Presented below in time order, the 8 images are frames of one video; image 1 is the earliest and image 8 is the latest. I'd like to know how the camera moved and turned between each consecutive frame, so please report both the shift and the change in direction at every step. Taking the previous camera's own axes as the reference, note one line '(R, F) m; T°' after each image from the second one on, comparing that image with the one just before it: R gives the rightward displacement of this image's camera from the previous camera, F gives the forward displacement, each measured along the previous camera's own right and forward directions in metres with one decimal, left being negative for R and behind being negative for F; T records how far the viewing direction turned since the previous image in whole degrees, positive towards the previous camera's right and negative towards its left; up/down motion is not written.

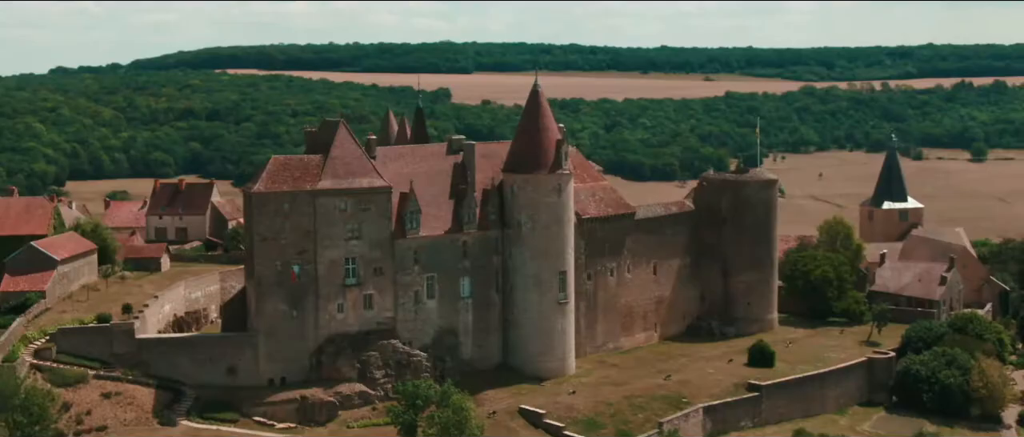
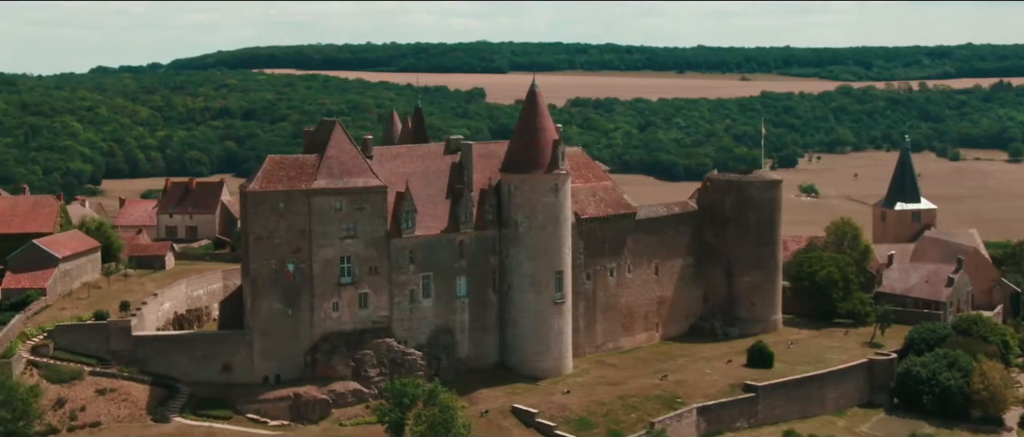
(+1.6, -0.2) m; -2°
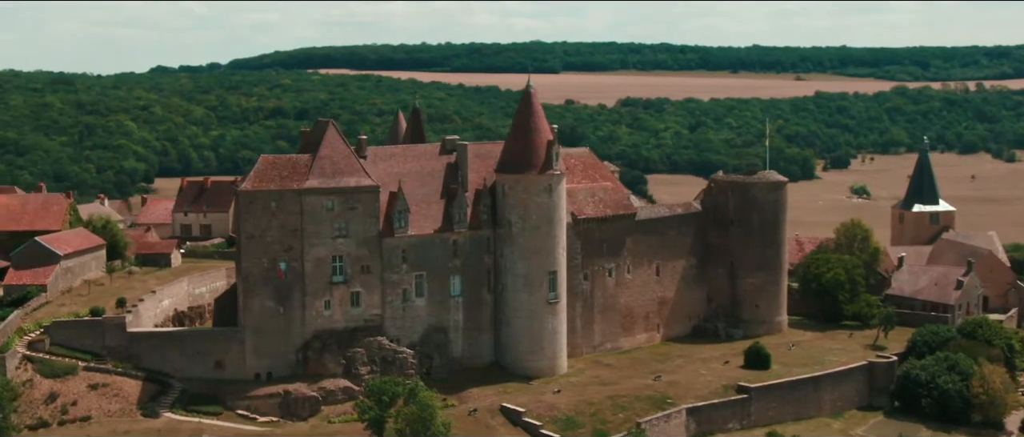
(+2.5, -0.3) m; -2°
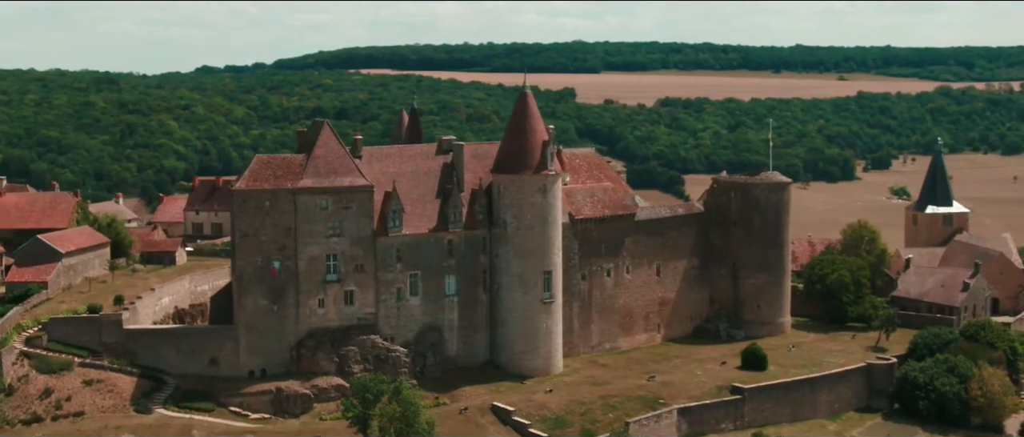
(+1.9, -0.2) m; -2°
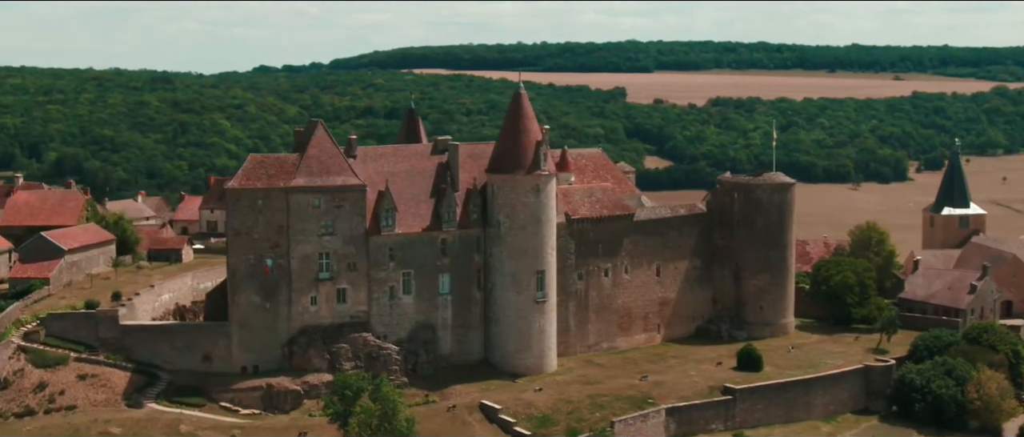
(+2.5, -0.3) m; -2°
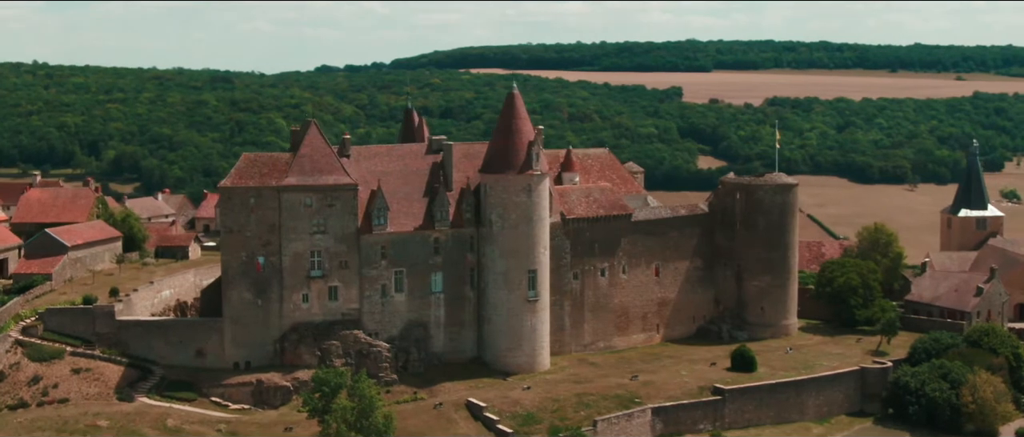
(+2.8, -0.3) m; -3°
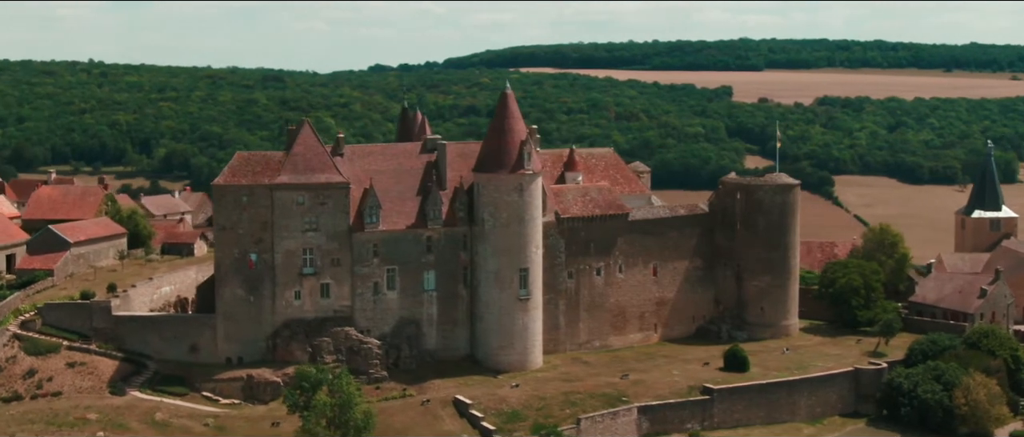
(+2.5, -0.3) m; -2°
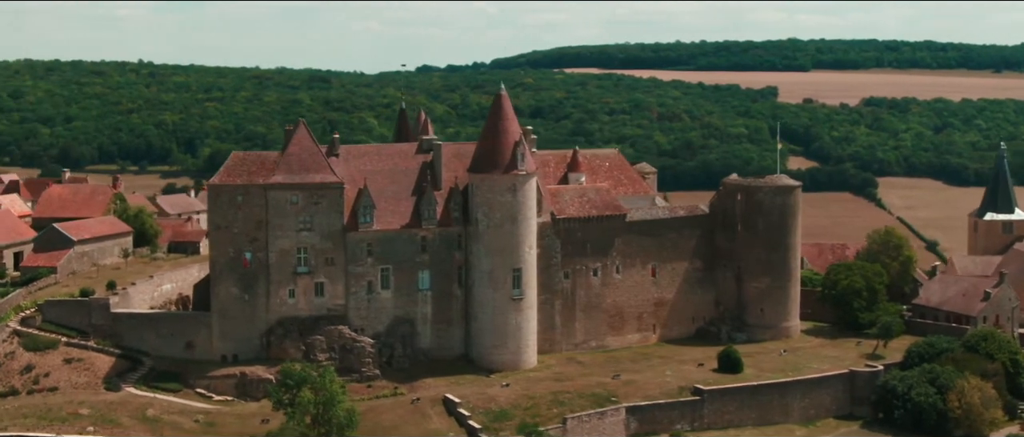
(+2.3, -0.3) m; -2°
